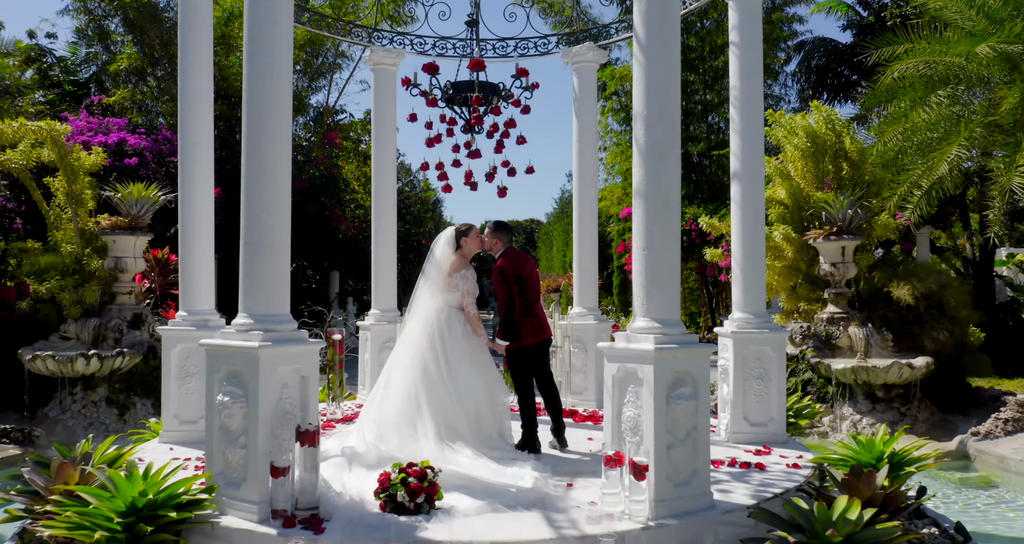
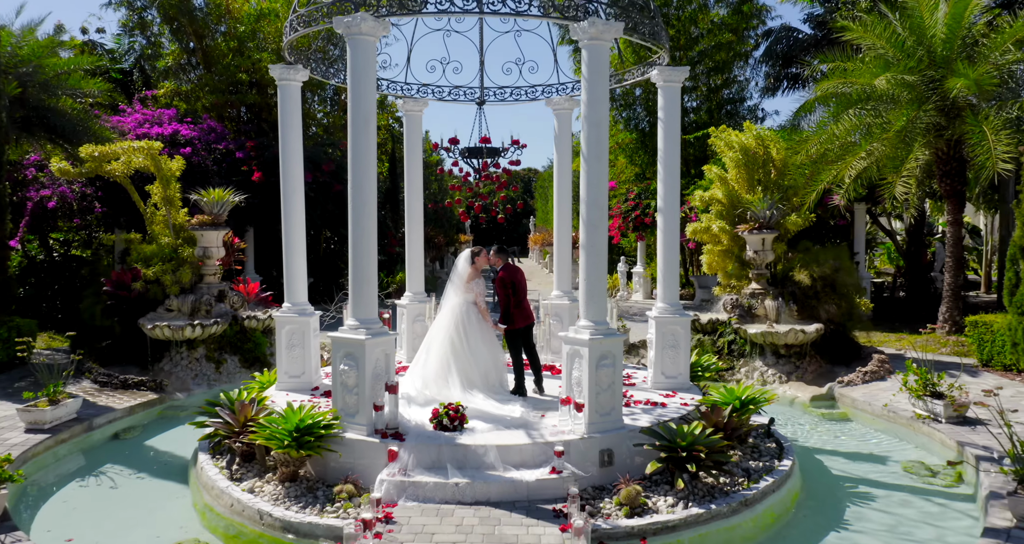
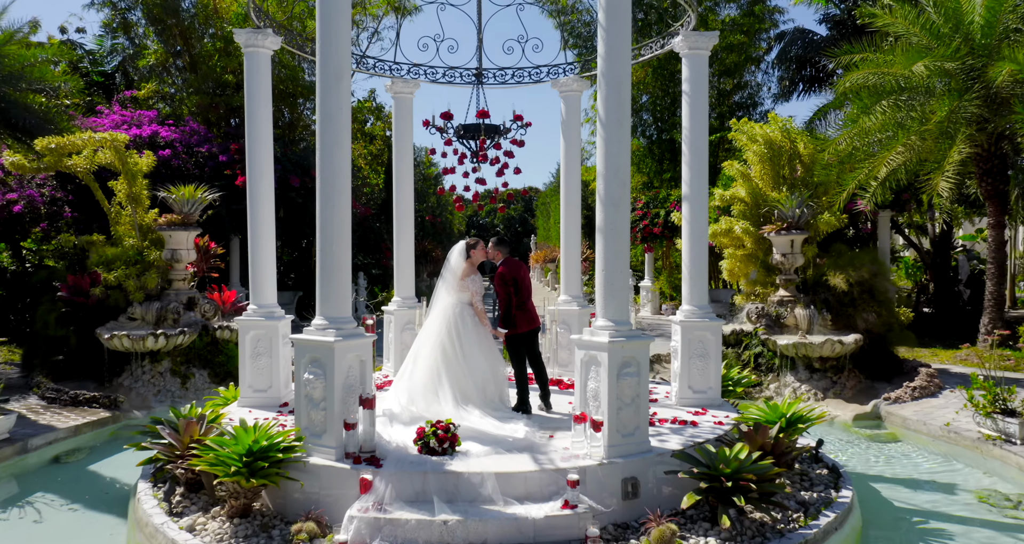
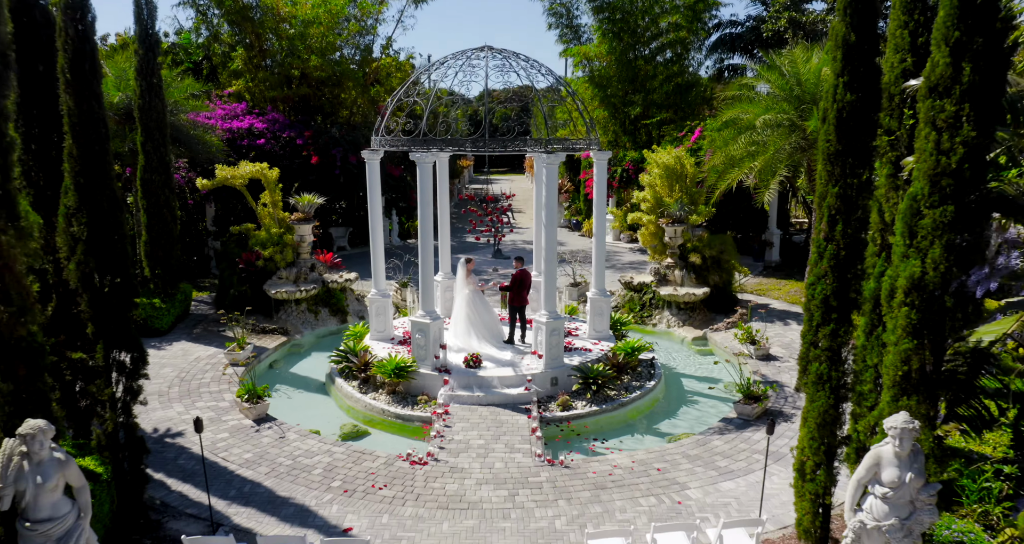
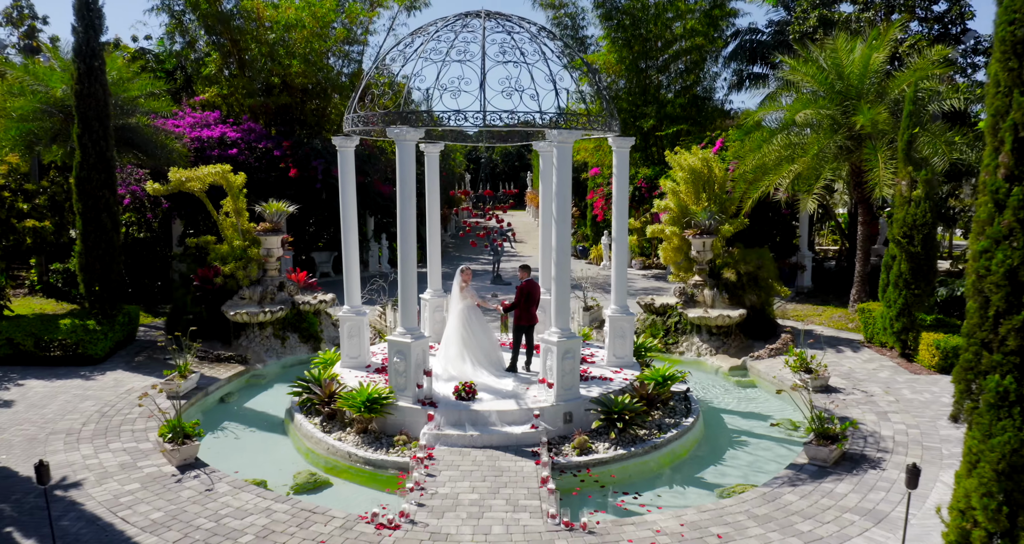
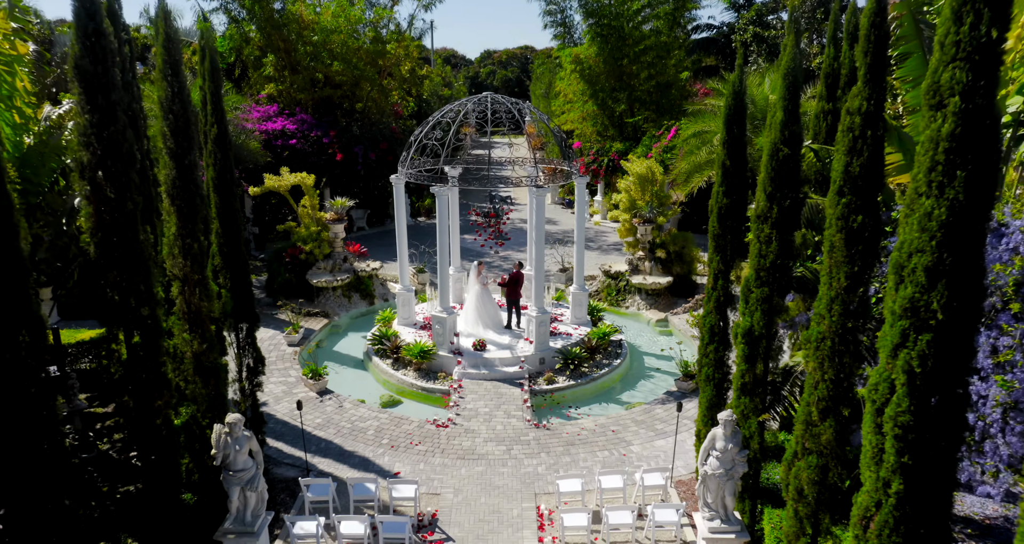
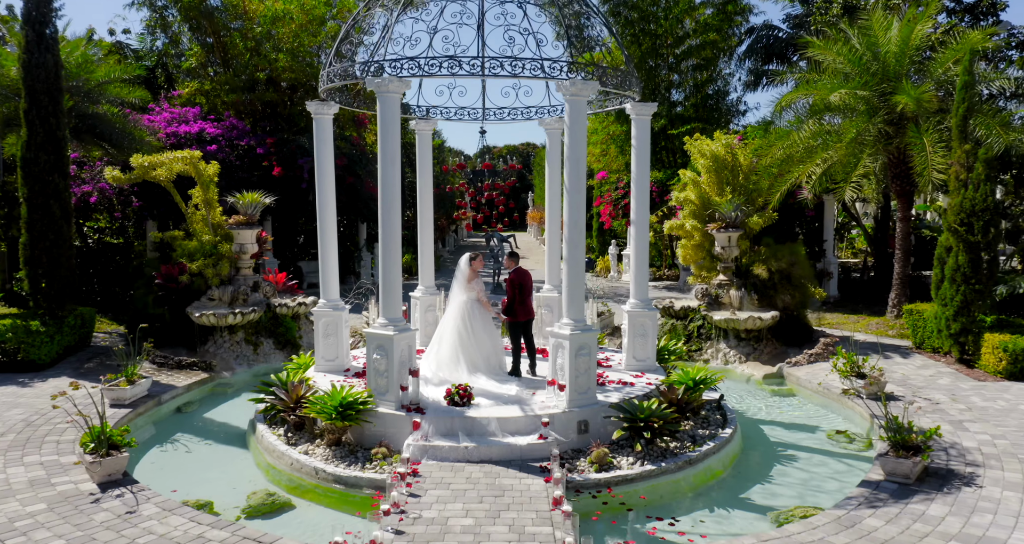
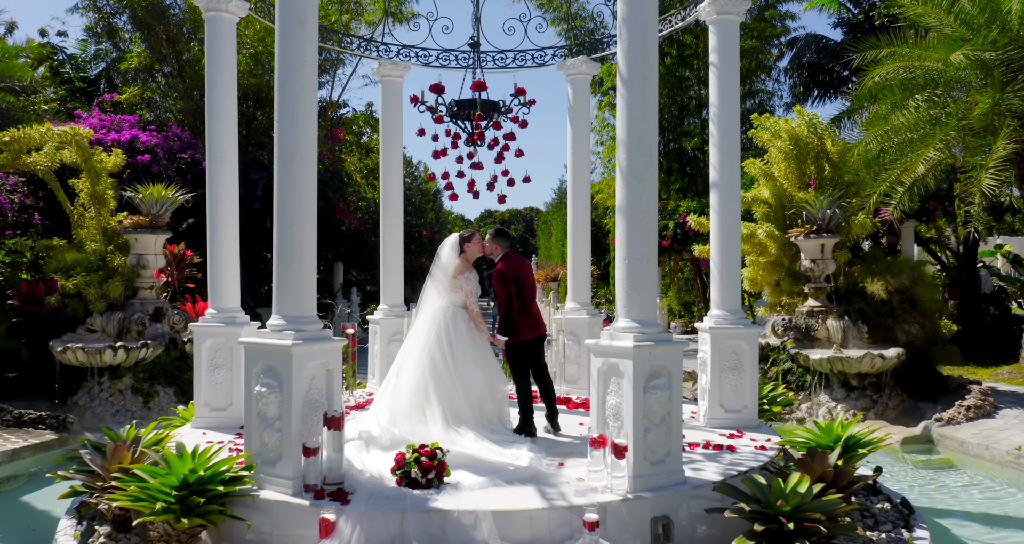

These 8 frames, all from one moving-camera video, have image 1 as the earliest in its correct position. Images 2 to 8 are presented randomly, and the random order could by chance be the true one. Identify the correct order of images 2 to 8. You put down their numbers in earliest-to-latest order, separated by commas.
8, 3, 2, 7, 5, 4, 6
